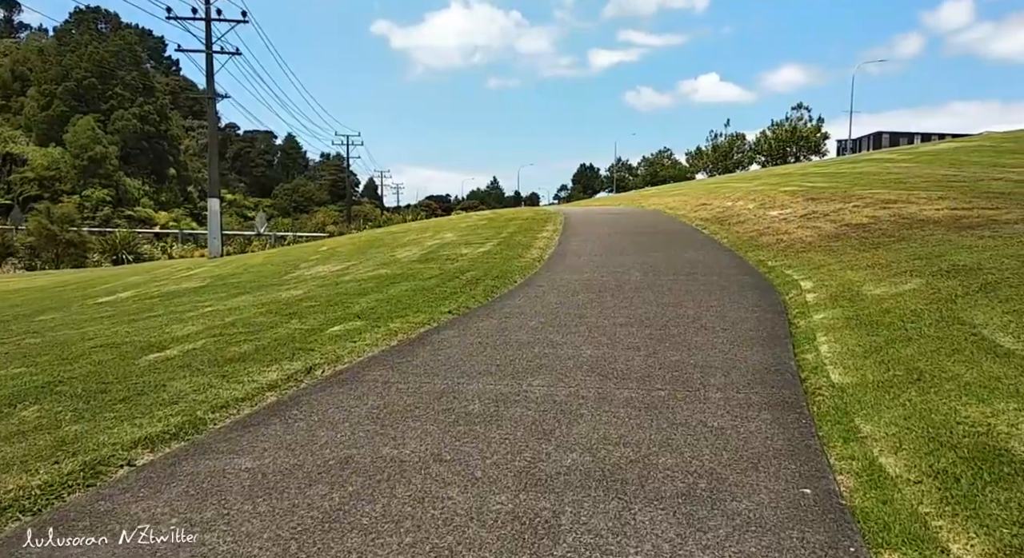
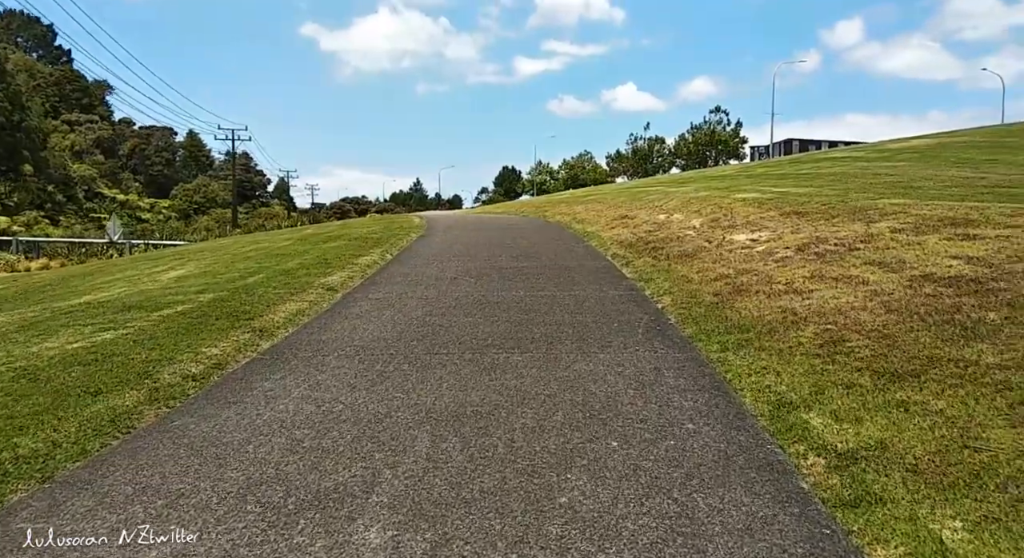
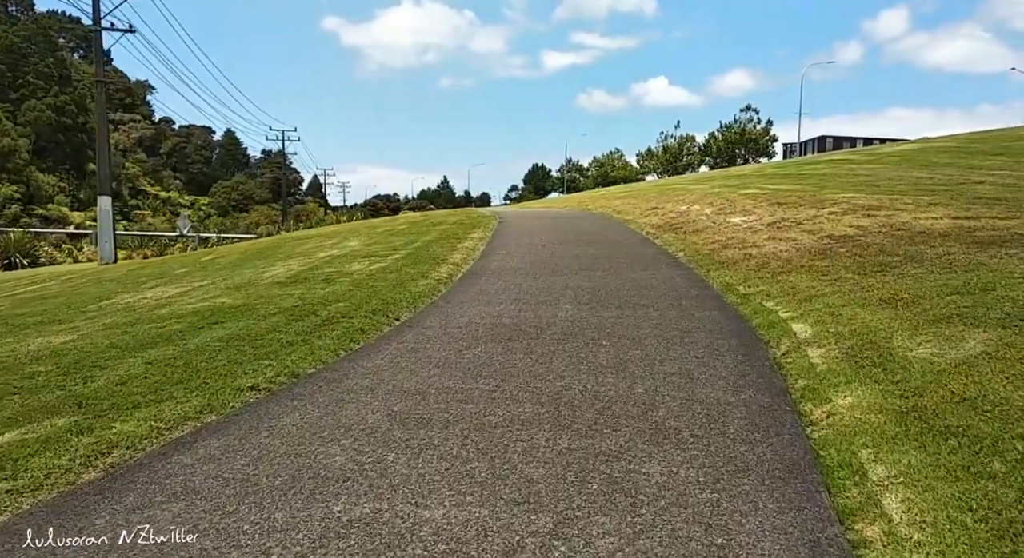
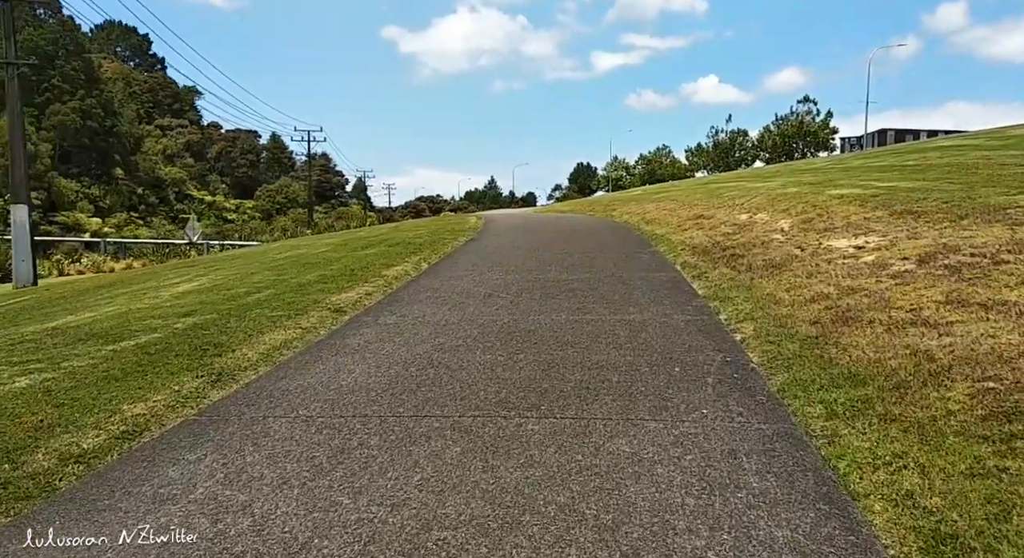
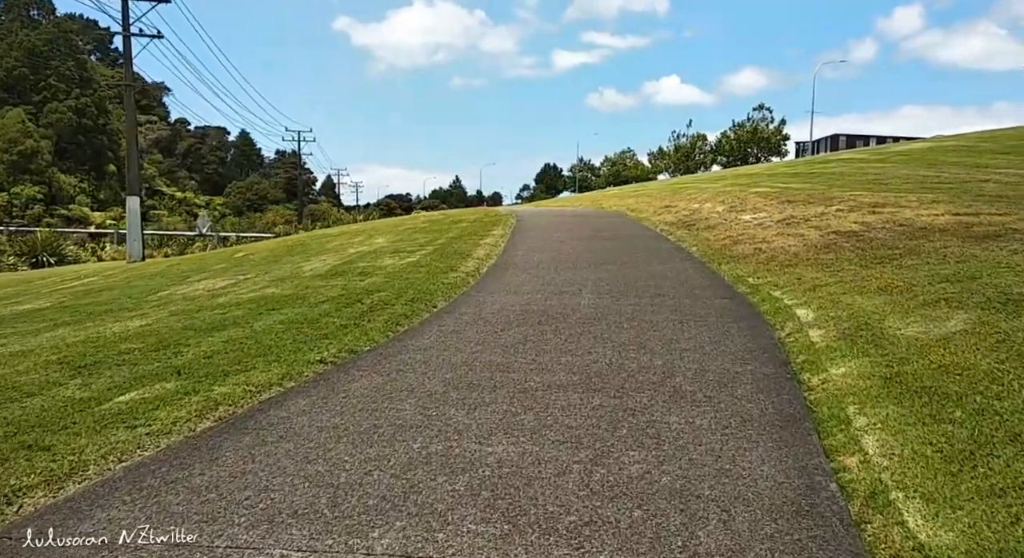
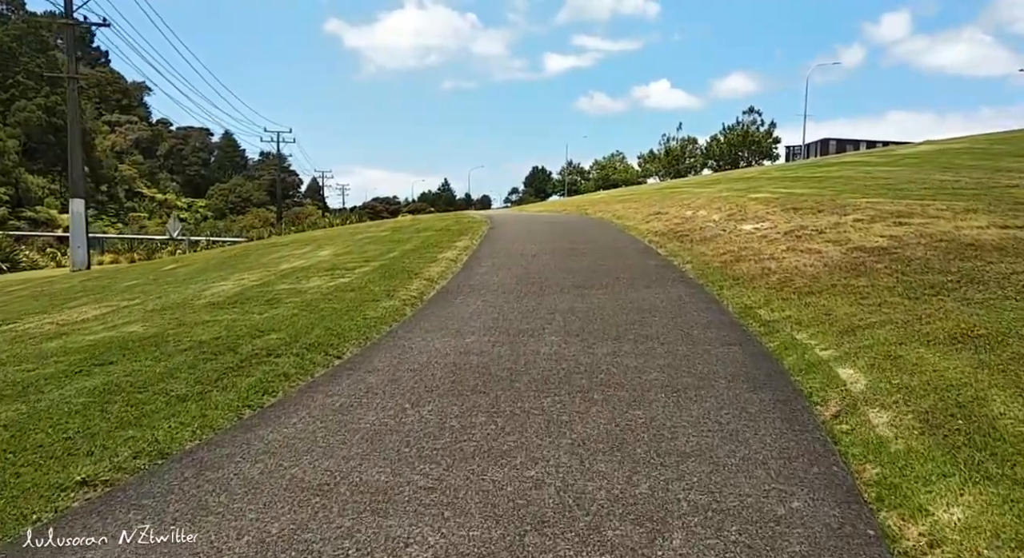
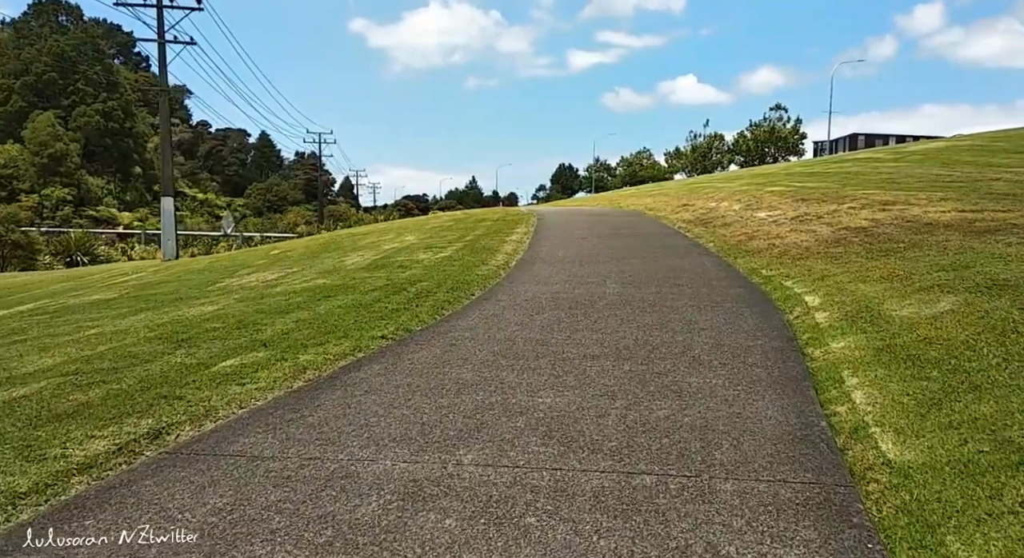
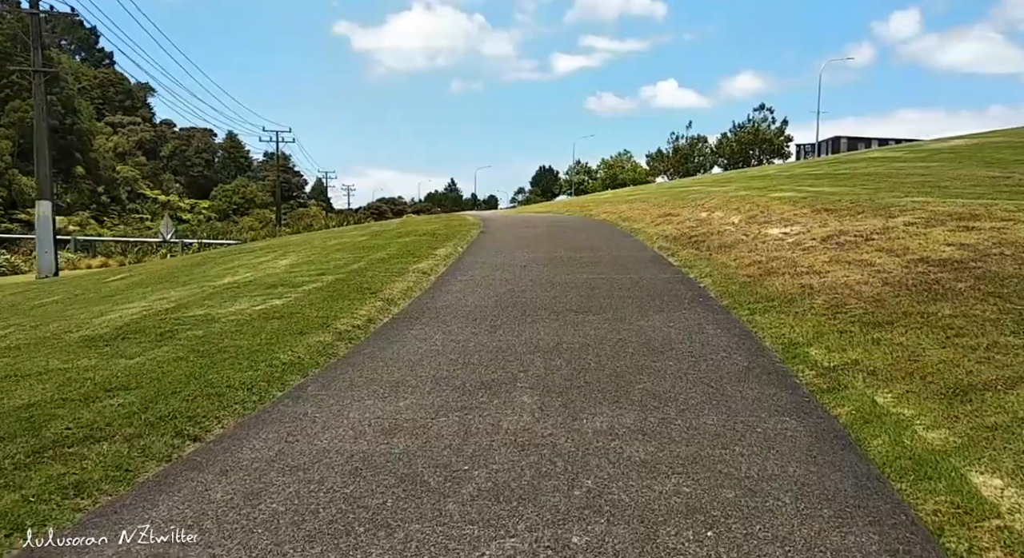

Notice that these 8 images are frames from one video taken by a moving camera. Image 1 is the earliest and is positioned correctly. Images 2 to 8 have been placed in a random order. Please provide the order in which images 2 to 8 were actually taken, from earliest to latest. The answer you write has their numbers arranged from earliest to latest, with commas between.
7, 5, 3, 6, 8, 2, 4
